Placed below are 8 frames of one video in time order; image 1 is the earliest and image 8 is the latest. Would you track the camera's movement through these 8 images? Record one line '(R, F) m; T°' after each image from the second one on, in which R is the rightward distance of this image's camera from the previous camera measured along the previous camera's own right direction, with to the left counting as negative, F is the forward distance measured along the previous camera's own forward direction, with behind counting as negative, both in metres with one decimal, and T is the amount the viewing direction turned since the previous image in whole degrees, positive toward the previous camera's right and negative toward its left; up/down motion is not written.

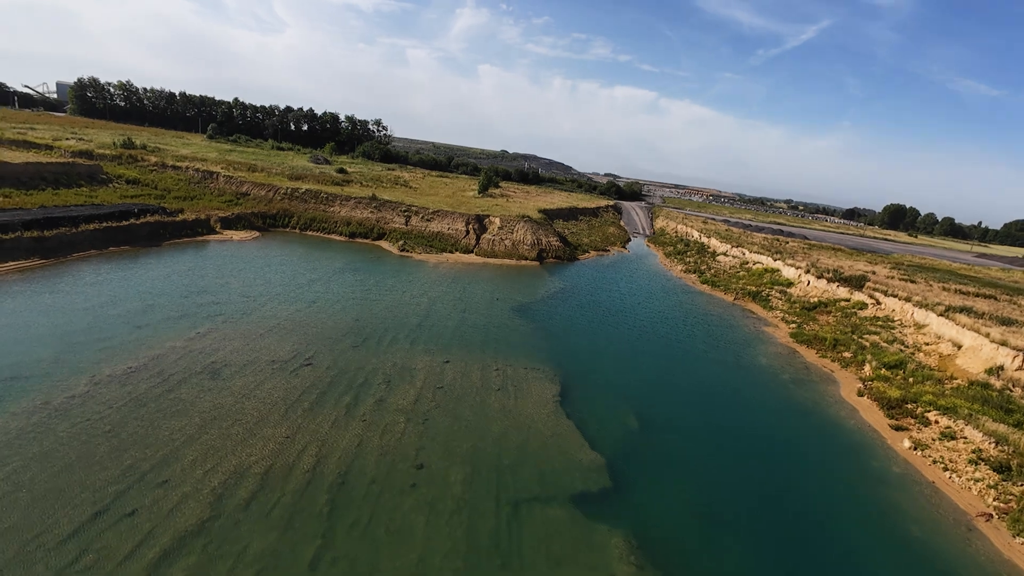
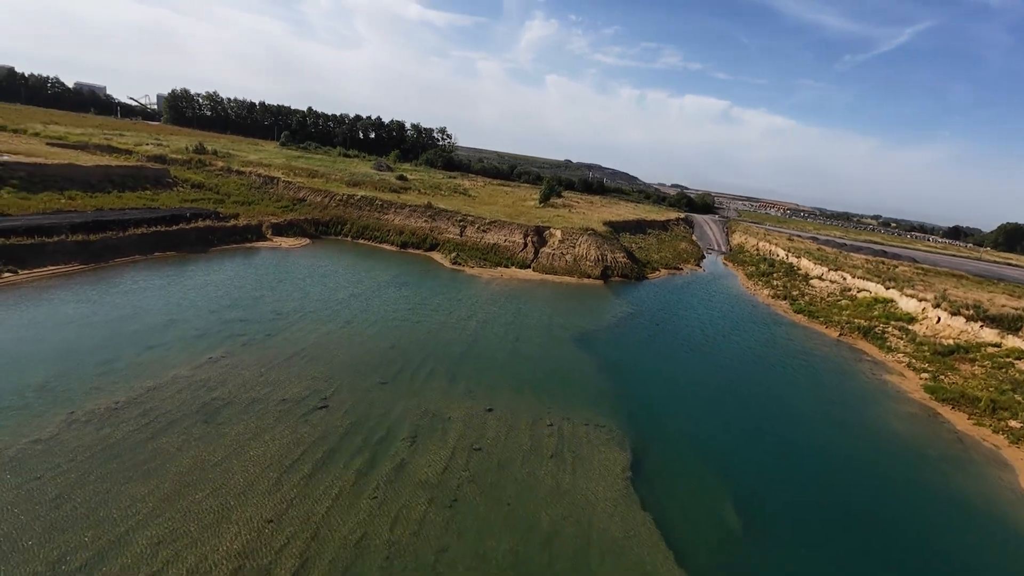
(-0.1, +3.3) m; -7°
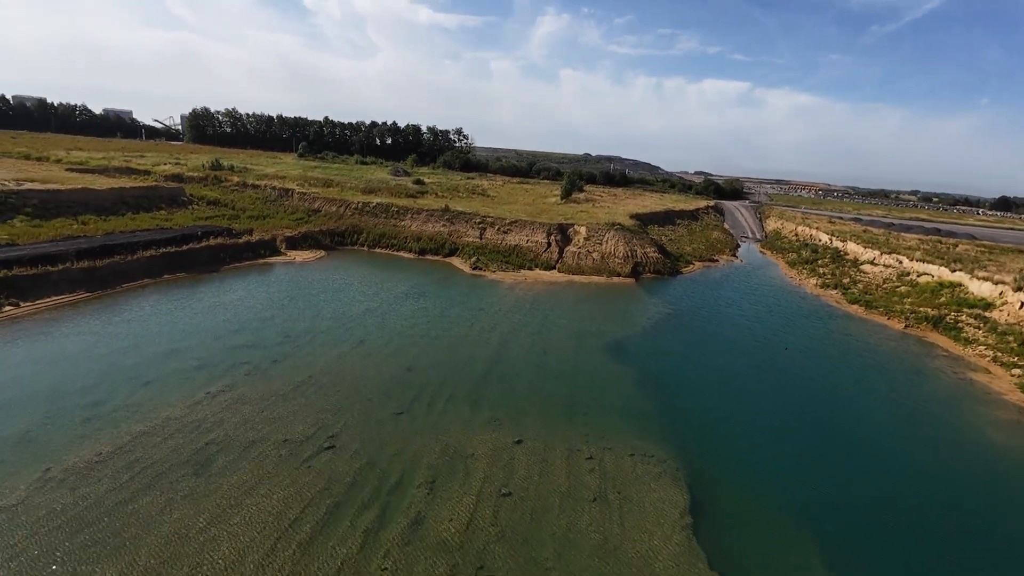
(0.0, +1.8) m; -3°
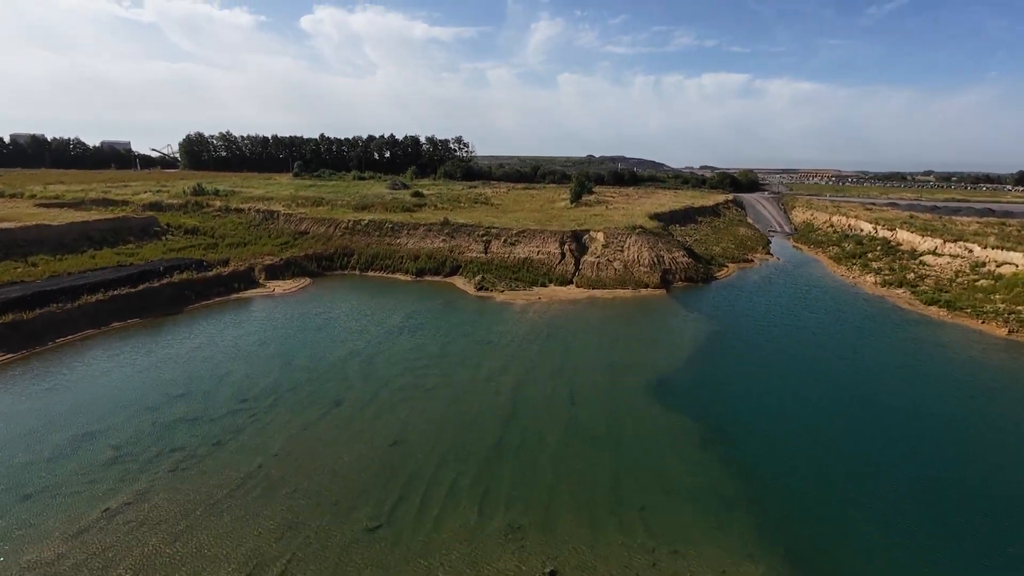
(-0.1, +4.1) m; -1°
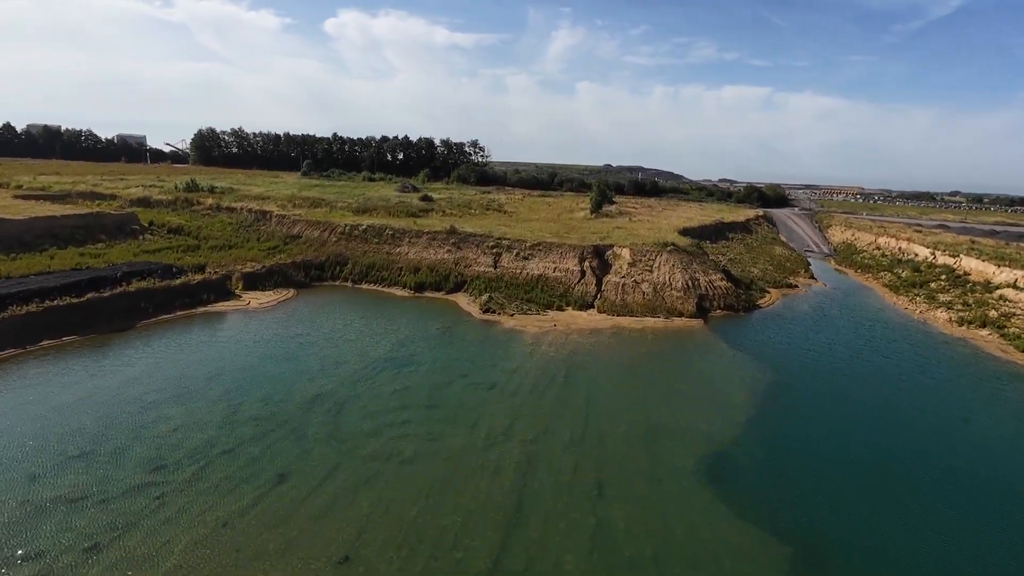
(0.0, +3.8) m; -1°
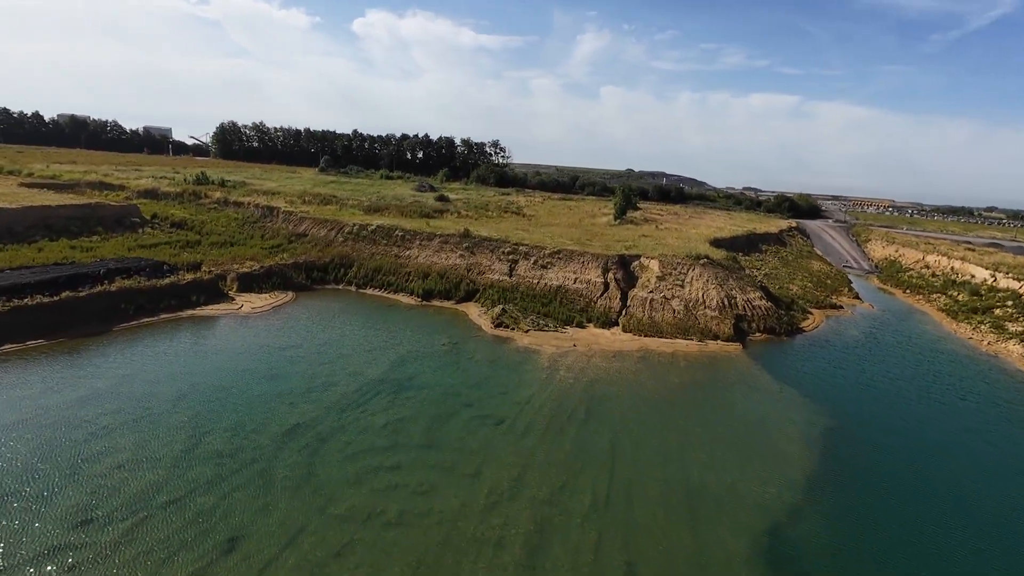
(0.0, +2.3) m; -2°
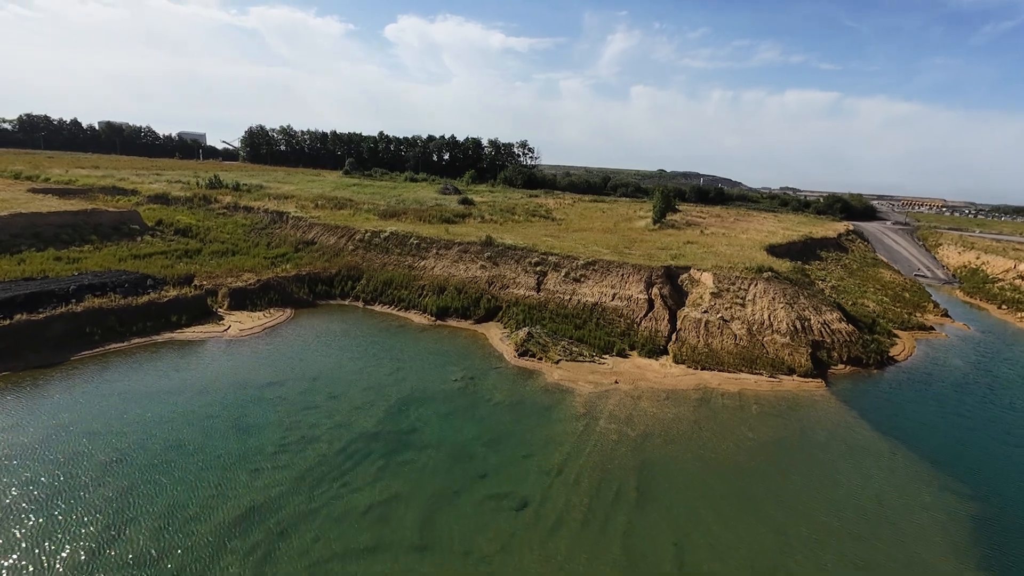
(0.0, +3.4) m; -3°
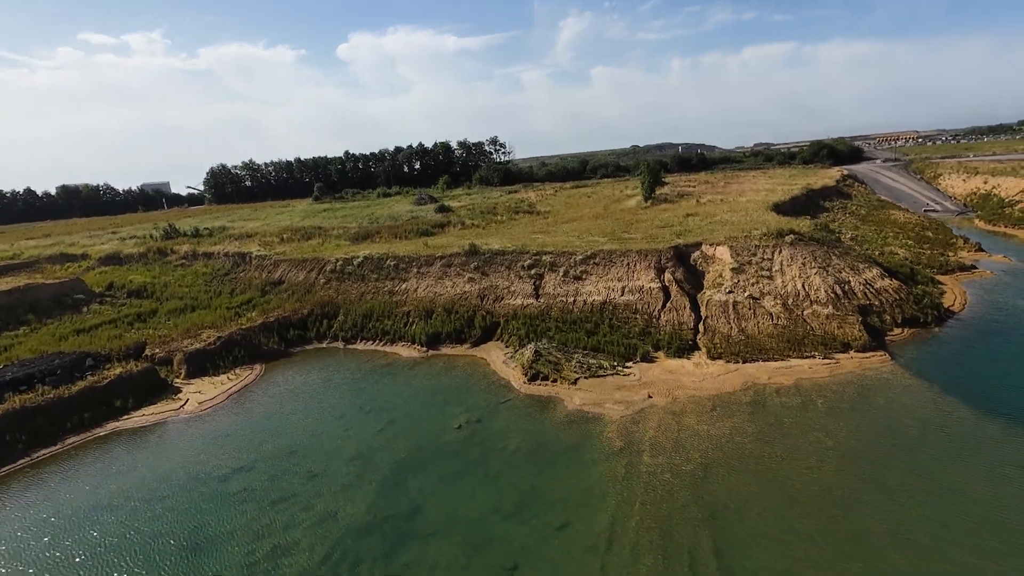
(0.0, +2.6) m; +1°
